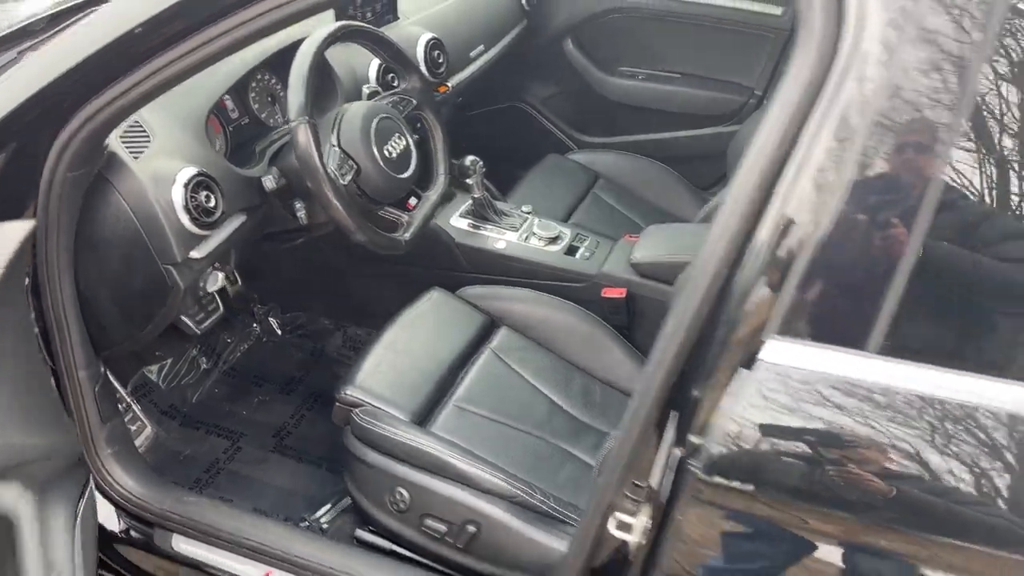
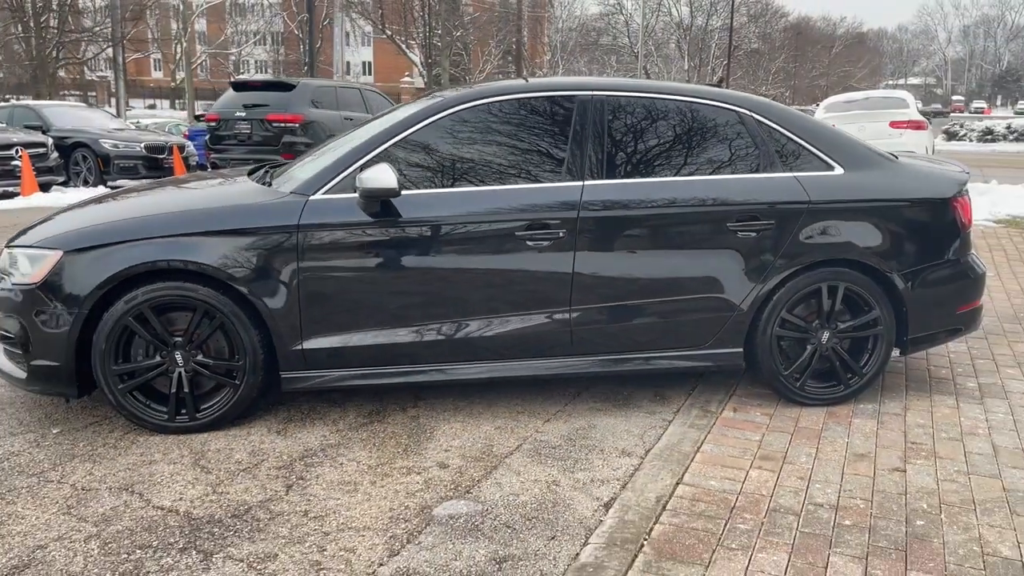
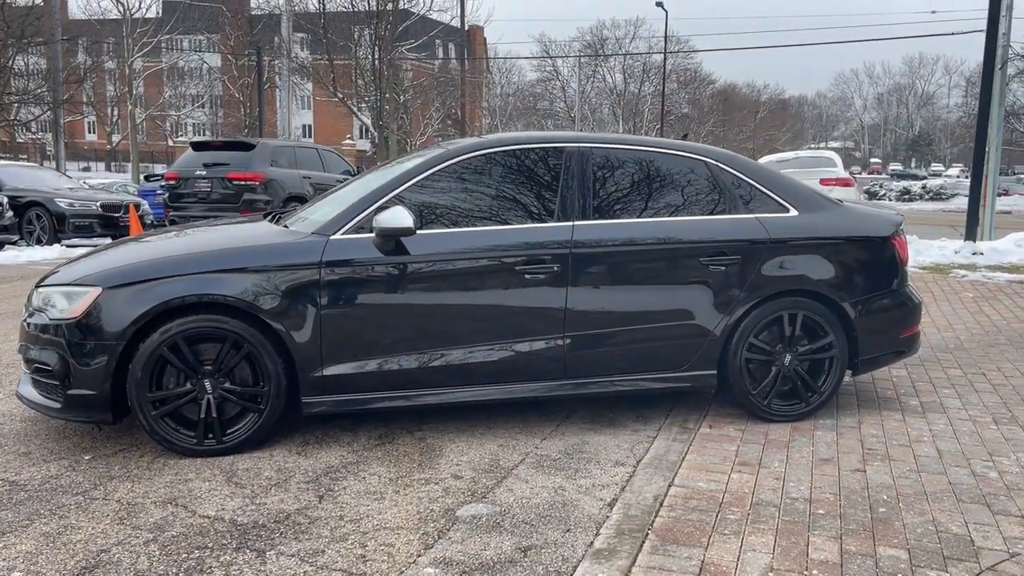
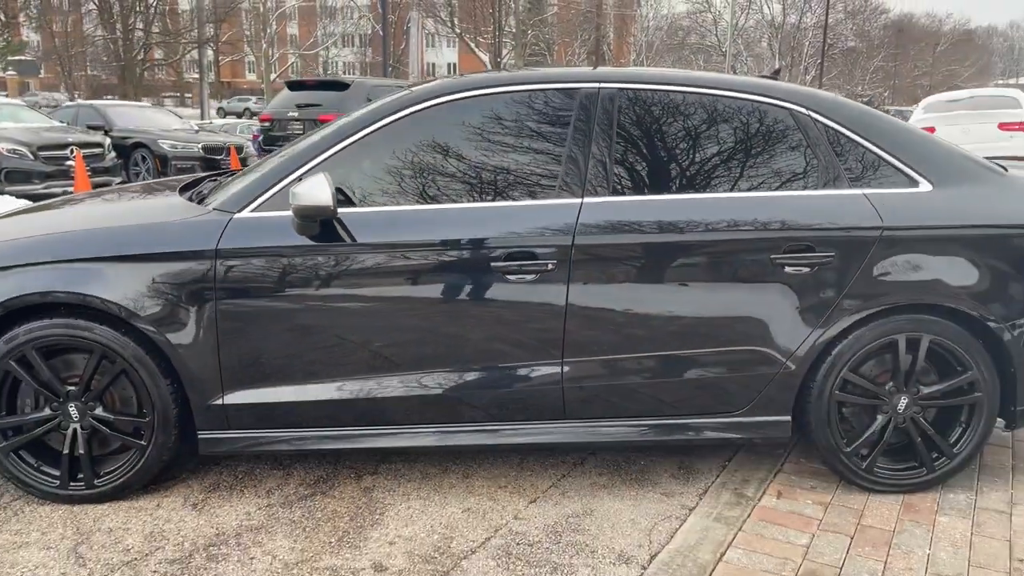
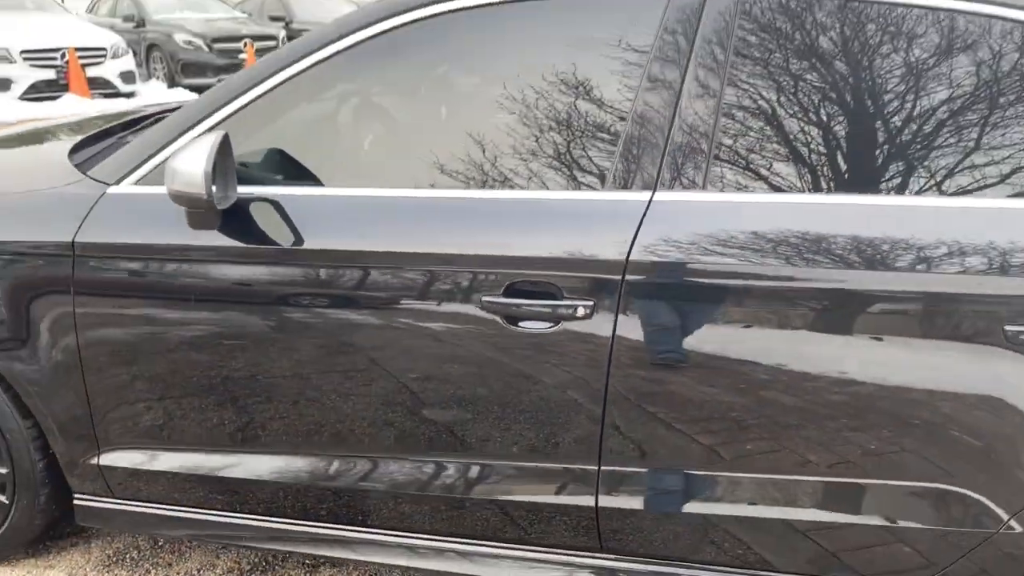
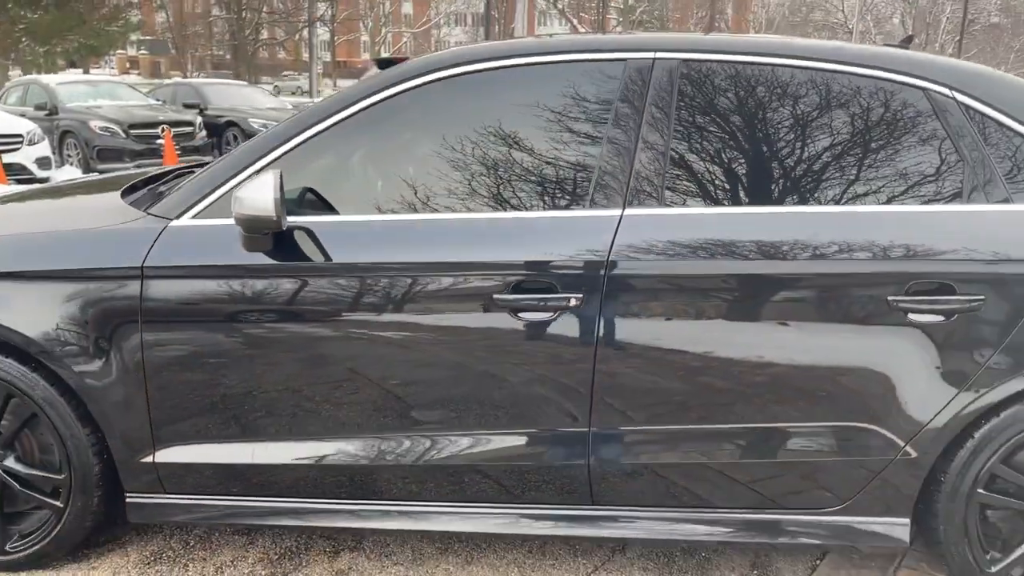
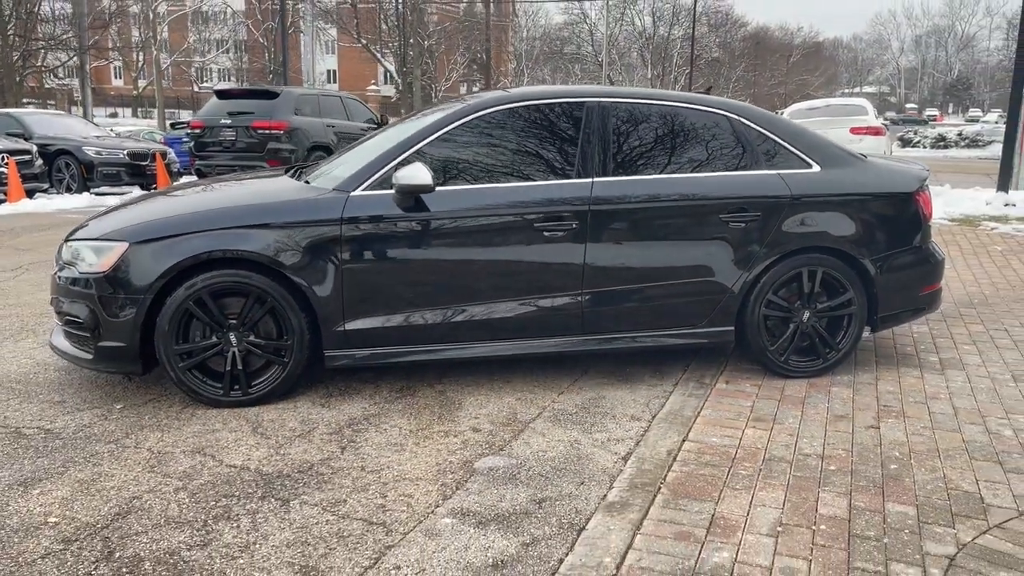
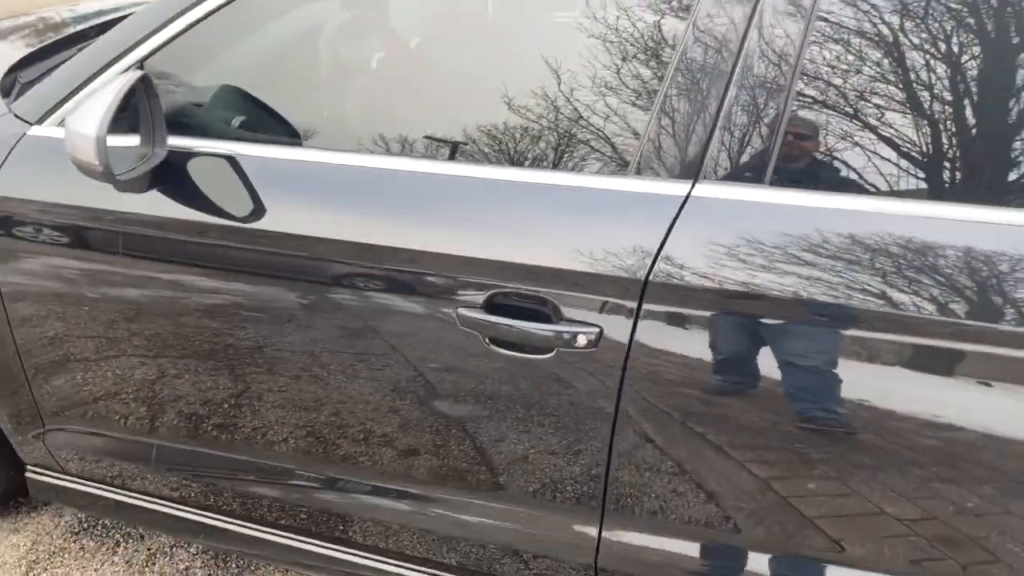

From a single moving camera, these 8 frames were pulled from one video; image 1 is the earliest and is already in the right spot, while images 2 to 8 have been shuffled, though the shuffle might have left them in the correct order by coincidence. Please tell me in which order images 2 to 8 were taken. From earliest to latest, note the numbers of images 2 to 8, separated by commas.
8, 5, 6, 4, 2, 7, 3
